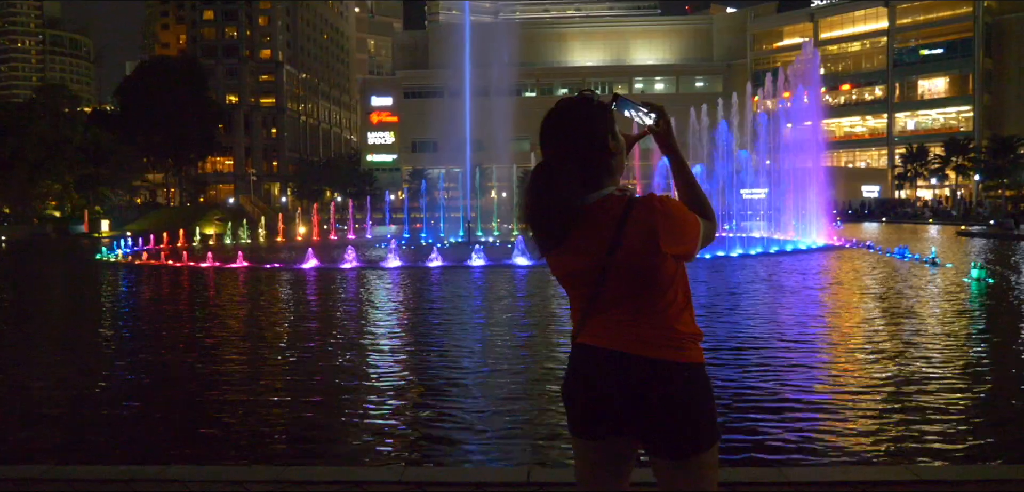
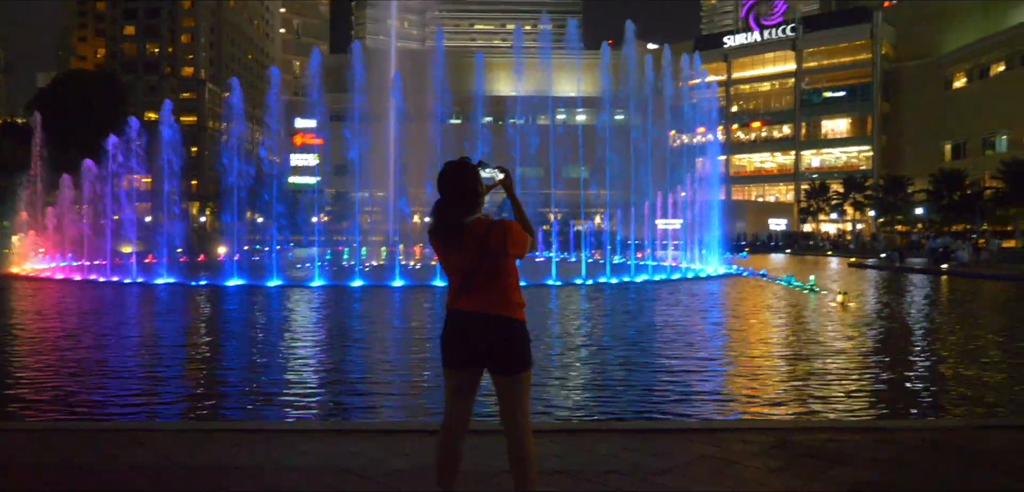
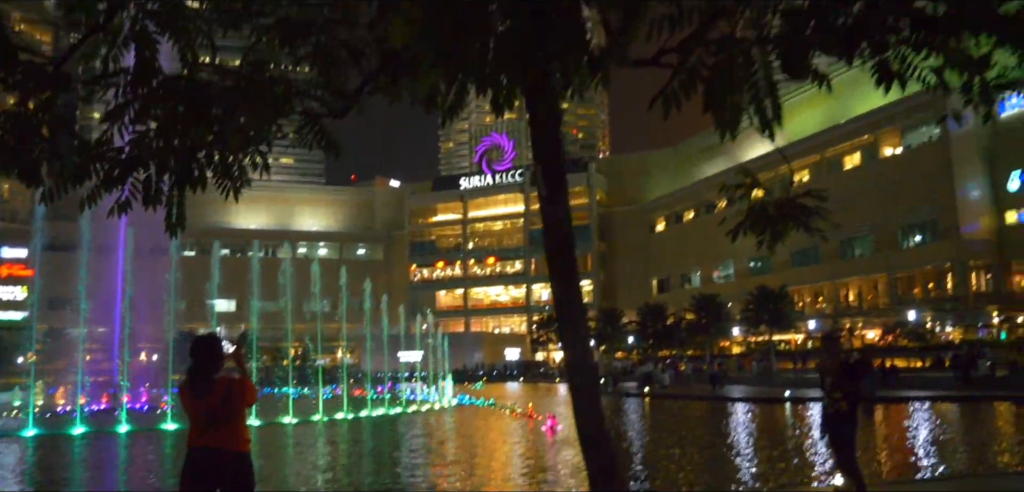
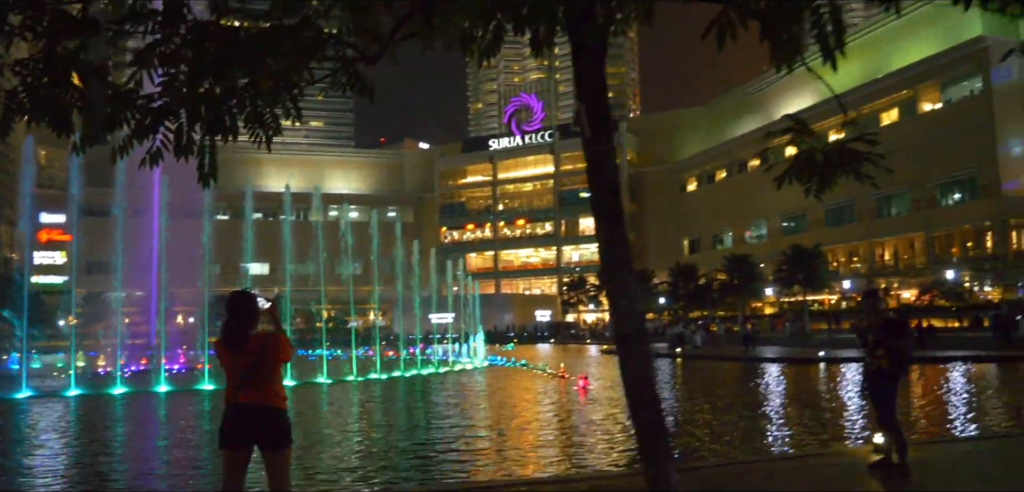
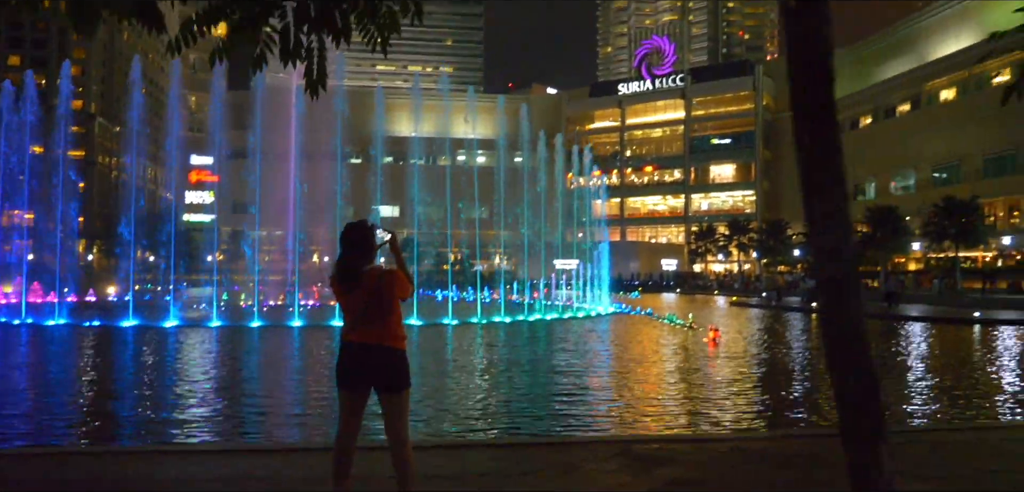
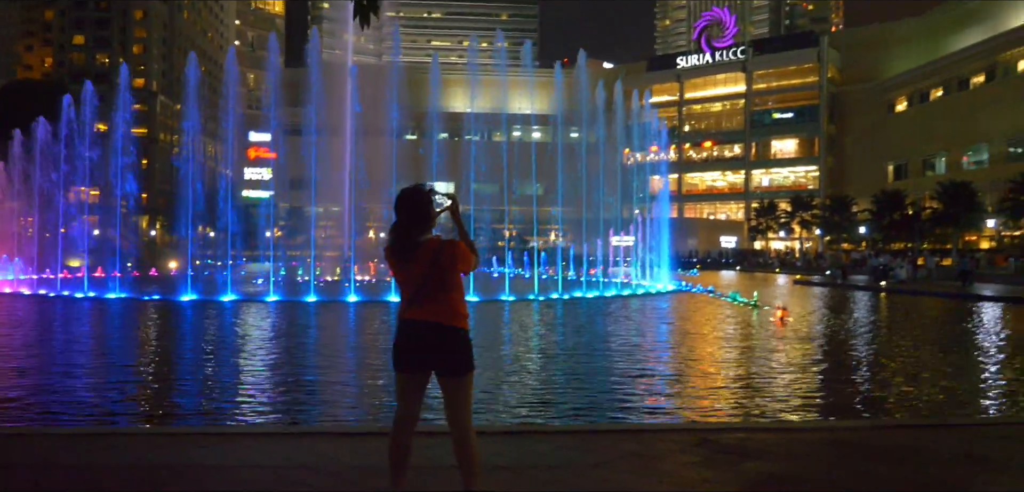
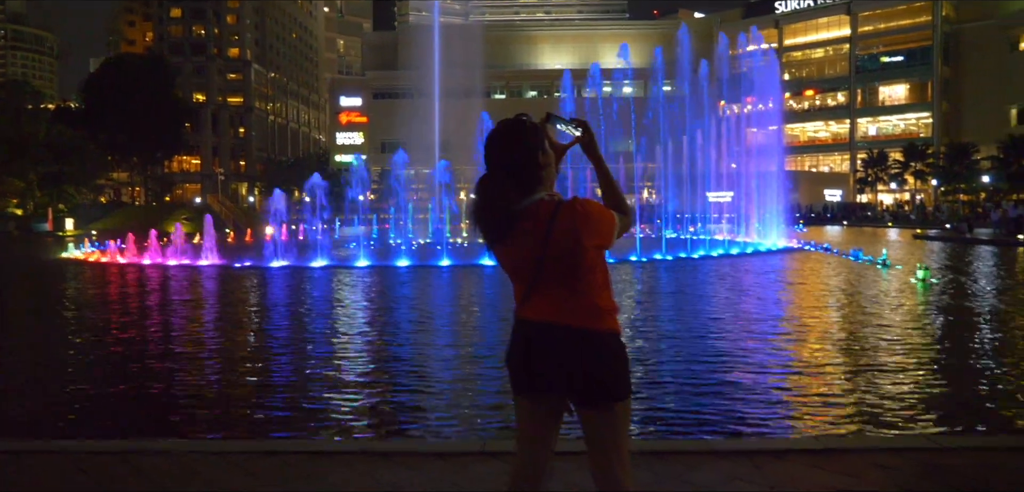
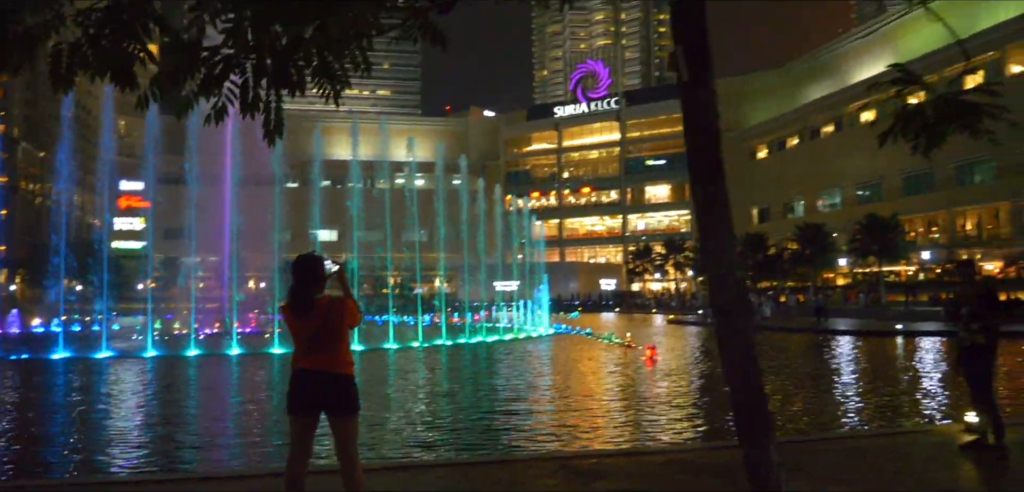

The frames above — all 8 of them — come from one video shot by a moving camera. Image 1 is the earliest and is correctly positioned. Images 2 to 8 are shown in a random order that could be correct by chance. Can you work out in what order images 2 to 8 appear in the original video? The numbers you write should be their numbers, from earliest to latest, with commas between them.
7, 2, 6, 5, 8, 4, 3
